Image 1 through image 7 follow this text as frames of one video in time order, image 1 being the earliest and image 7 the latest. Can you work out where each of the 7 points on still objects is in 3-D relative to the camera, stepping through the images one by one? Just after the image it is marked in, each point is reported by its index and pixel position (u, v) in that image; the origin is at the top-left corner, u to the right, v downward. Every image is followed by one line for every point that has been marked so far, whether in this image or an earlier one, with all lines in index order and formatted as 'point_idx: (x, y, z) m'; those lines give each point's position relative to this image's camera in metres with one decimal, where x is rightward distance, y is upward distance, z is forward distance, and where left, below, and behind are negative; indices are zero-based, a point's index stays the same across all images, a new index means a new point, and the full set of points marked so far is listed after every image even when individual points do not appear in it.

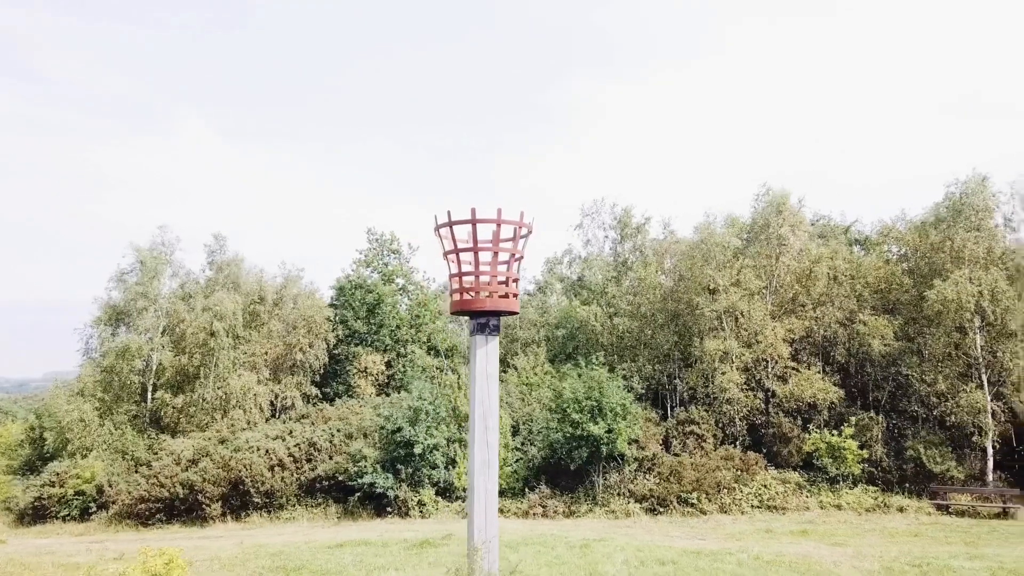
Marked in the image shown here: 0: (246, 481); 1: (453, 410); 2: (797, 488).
0: (-6.5, -4.7, +16.1) m
1: (-1.6, -3.2, +17.0) m
2: (+7.2, -5.1, +16.7) m
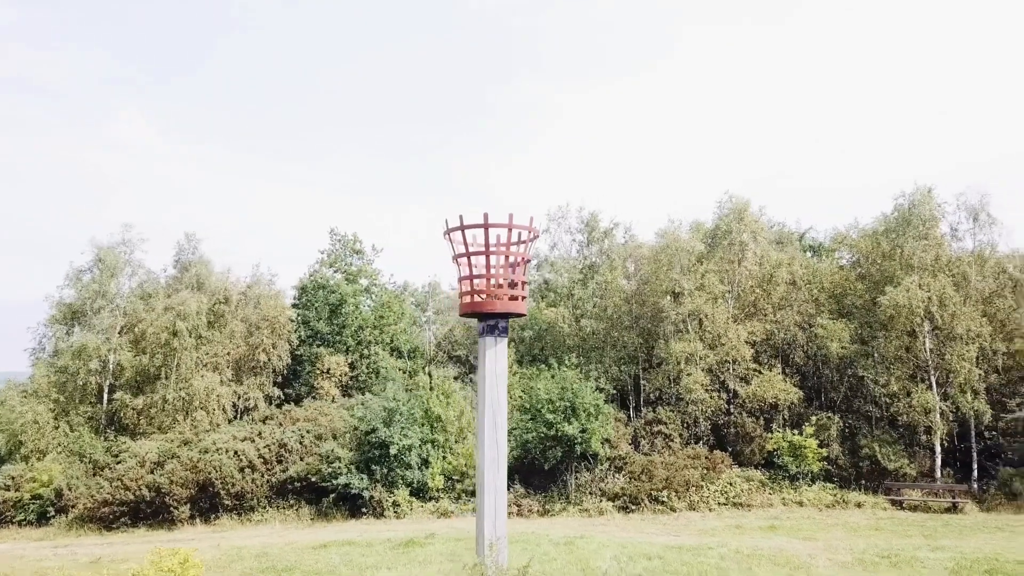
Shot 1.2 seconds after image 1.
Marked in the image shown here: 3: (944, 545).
0: (-7.2, -4.7, +15.9) m
1: (-2.3, -3.2, +17.1) m
2: (+6.5, -5.2, +17.3) m
3: (+6.3, -3.7, +9.4) m
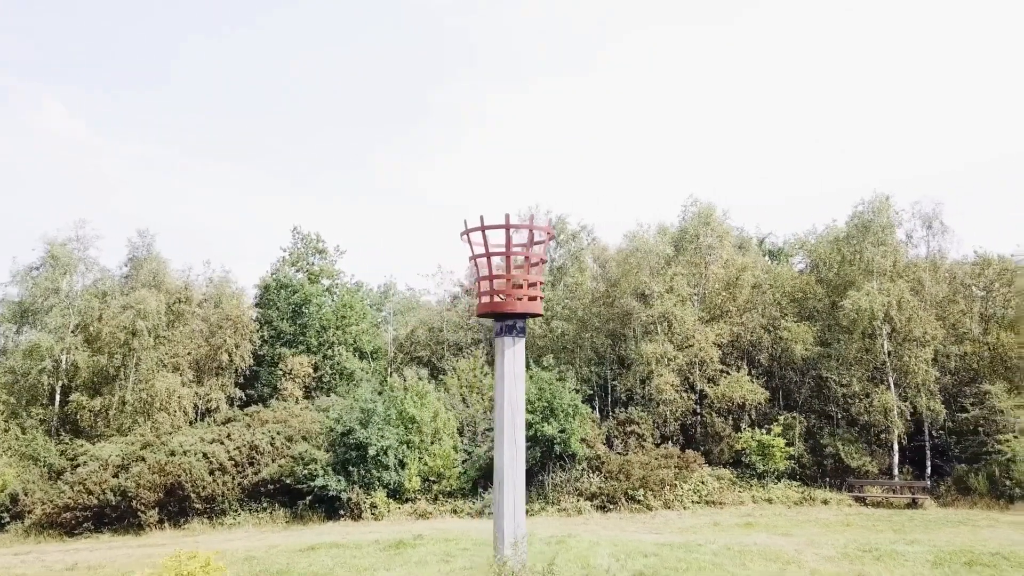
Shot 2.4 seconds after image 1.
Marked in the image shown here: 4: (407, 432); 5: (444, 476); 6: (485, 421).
0: (-7.7, -4.7, +15.5) m
1: (-2.9, -3.2, +16.9) m
2: (+5.9, -5.3, +17.7) m
3: (+6.1, -3.8, +9.8) m
4: (-2.7, -3.7, +16.8) m
5: (-1.7, -4.8, +16.7) m
6: (-0.9, -3.8, +18.6) m
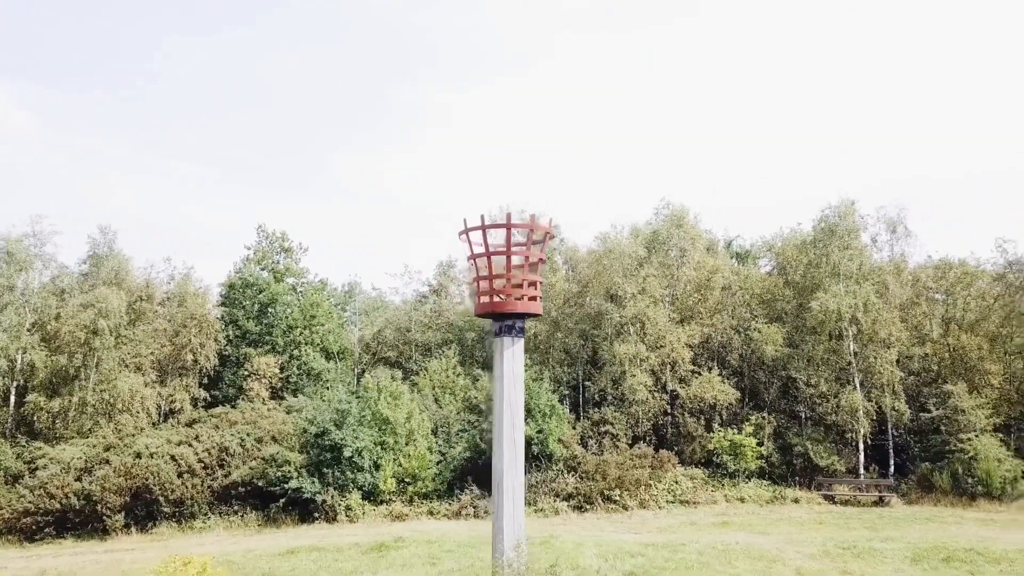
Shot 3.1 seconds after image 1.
0: (-8.2, -4.6, +15.0) m
1: (-3.5, -3.2, +16.7) m
2: (+5.2, -5.3, +17.9) m
3: (+5.8, -3.8, +10.0) m
4: (-3.3, -3.7, +16.6) m
5: (-2.3, -4.8, +16.6) m
6: (-1.6, -3.8, +18.5) m
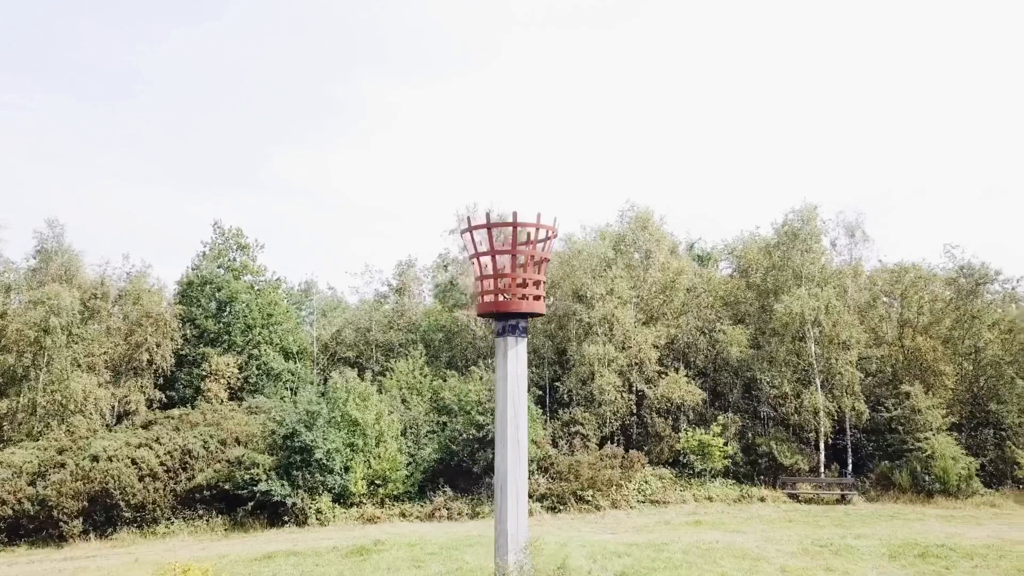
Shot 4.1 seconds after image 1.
0: (-8.8, -4.5, +14.4) m
1: (-4.2, -3.2, +16.4) m
2: (+4.4, -5.4, +18.1) m
3: (+5.5, -3.8, +10.3) m
4: (-4.0, -3.7, +16.3) m
5: (-3.0, -4.8, +16.3) m
6: (-2.3, -3.8, +18.3) m
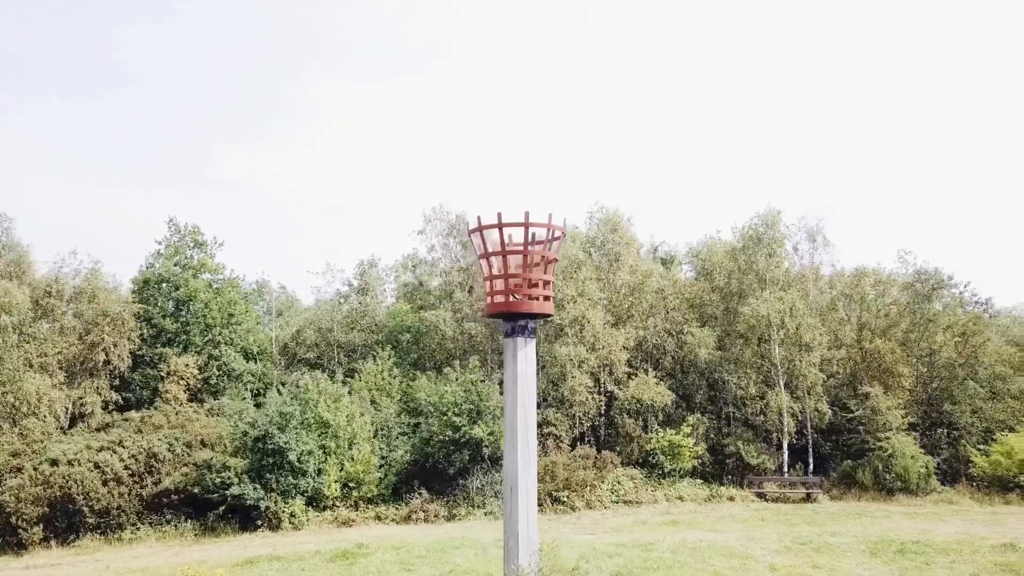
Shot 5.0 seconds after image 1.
0: (-9.3, -4.5, +13.9) m
1: (-4.8, -3.2, +16.1) m
2: (+3.7, -5.4, +18.3) m
3: (+5.2, -3.9, +10.6) m
4: (-4.6, -3.6, +16.1) m
5: (-3.6, -4.8, +16.1) m
6: (-3.1, -3.8, +18.1) m
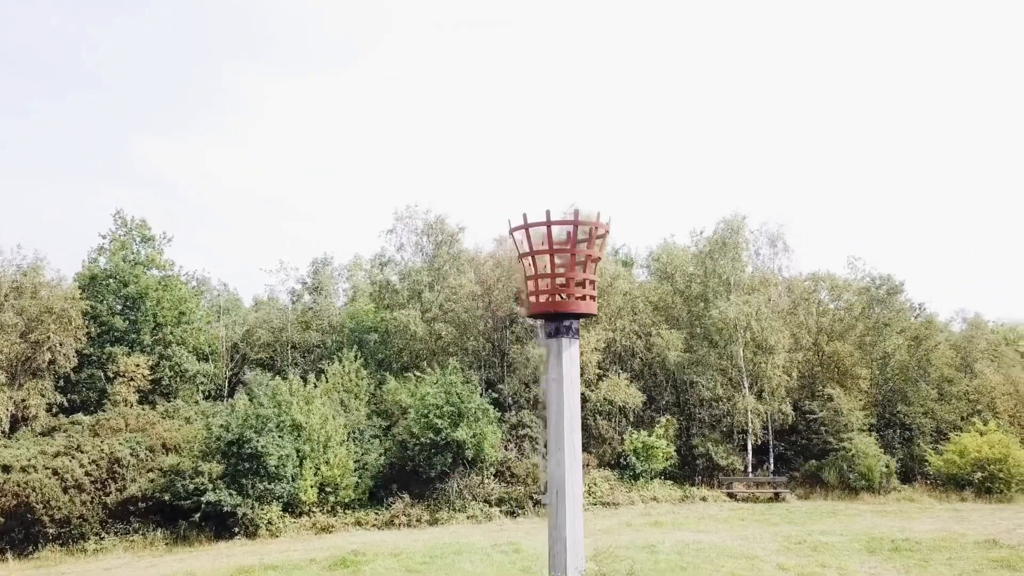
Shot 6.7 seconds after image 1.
0: (-9.6, -4.4, +13.1) m
1: (-5.2, -3.1, +15.7) m
2: (+3.0, -5.5, +18.4) m
3: (+5.1, -4.0, +10.8) m
4: (-5.1, -3.6, +15.6) m
5: (-4.1, -4.8, +15.8) m
6: (-3.7, -3.8, +17.8) m
